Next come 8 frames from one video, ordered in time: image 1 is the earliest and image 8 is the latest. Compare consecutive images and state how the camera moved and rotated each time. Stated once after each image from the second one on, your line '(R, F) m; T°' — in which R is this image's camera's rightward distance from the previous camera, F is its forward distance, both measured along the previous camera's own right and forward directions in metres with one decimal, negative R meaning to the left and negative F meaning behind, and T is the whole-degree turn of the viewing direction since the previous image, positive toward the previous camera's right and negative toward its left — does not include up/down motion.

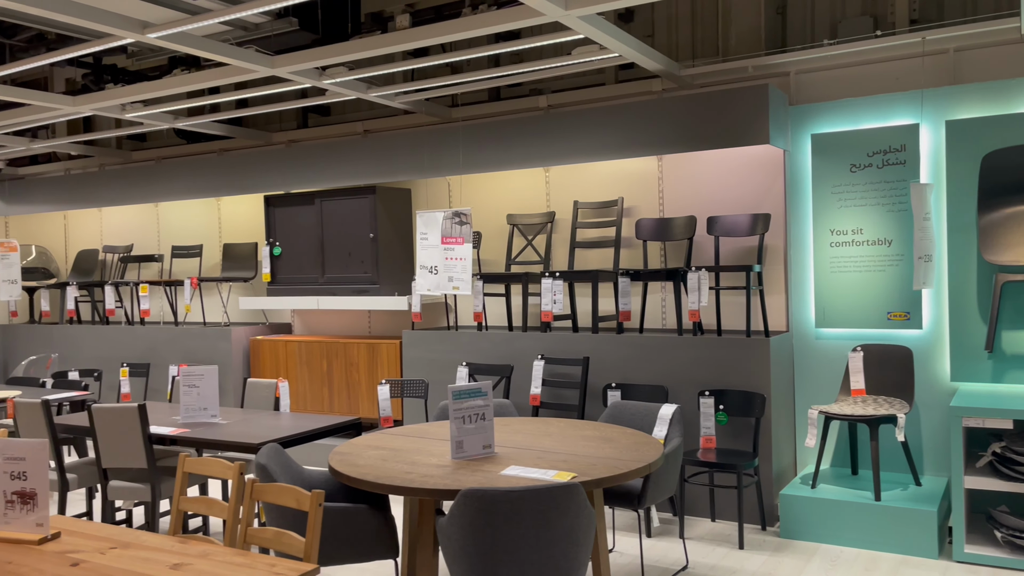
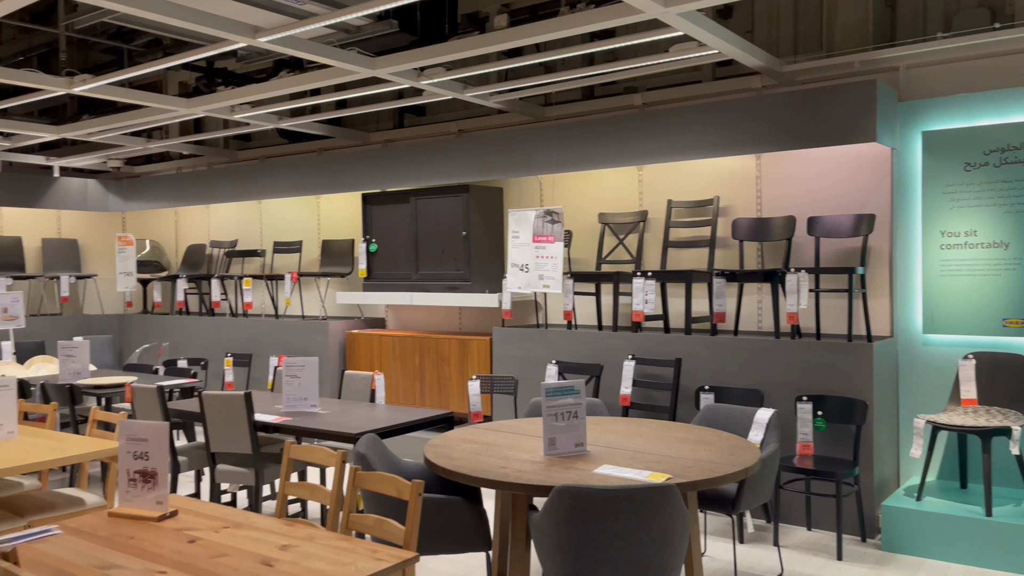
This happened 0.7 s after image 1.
(0.0, 0.0) m; -6°
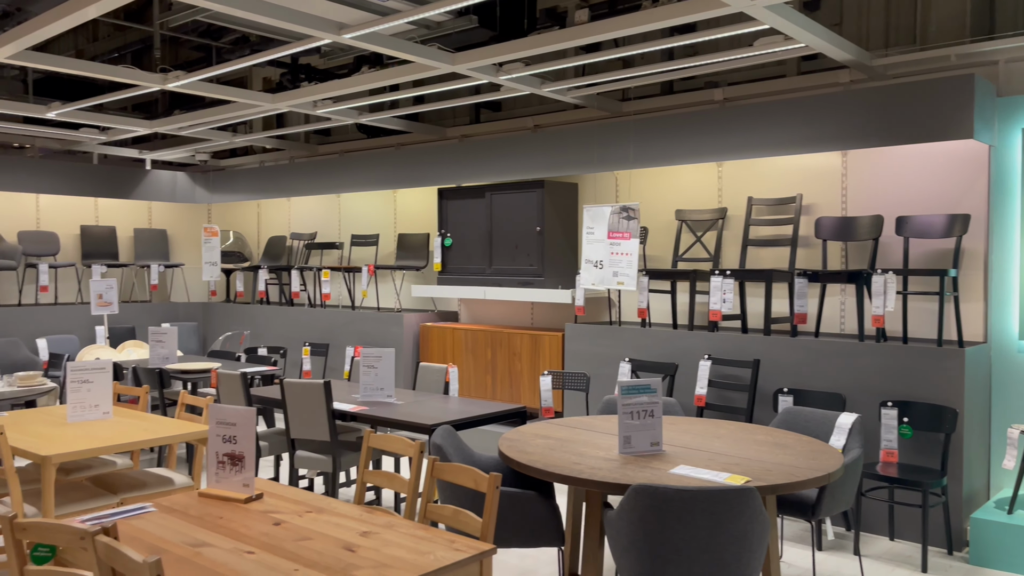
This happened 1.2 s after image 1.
(0.0, 0.0) m; -5°
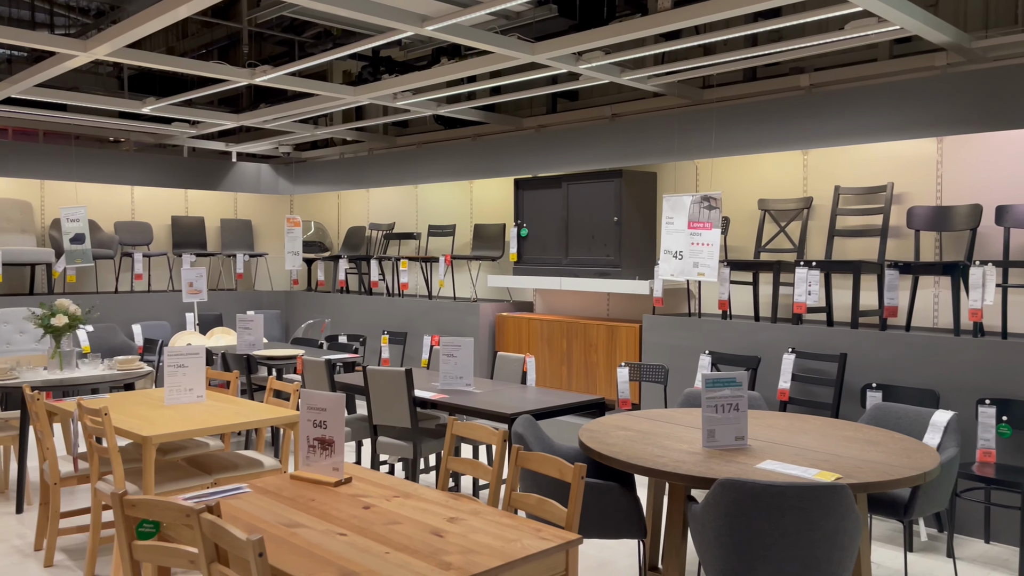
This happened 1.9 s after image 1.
(-0.1, 0.0) m; -5°
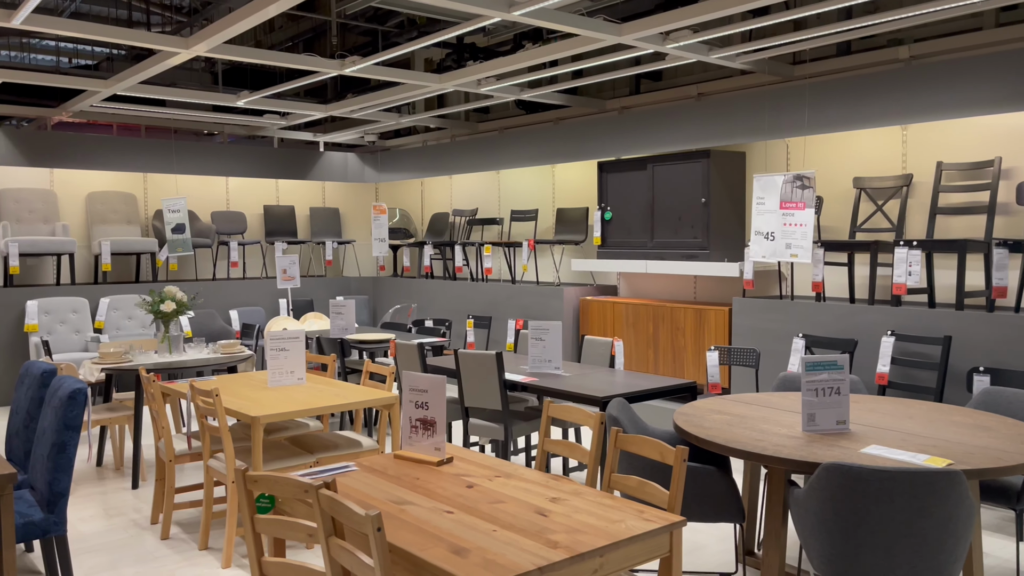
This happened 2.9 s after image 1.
(-0.1, 0.0) m; -6°
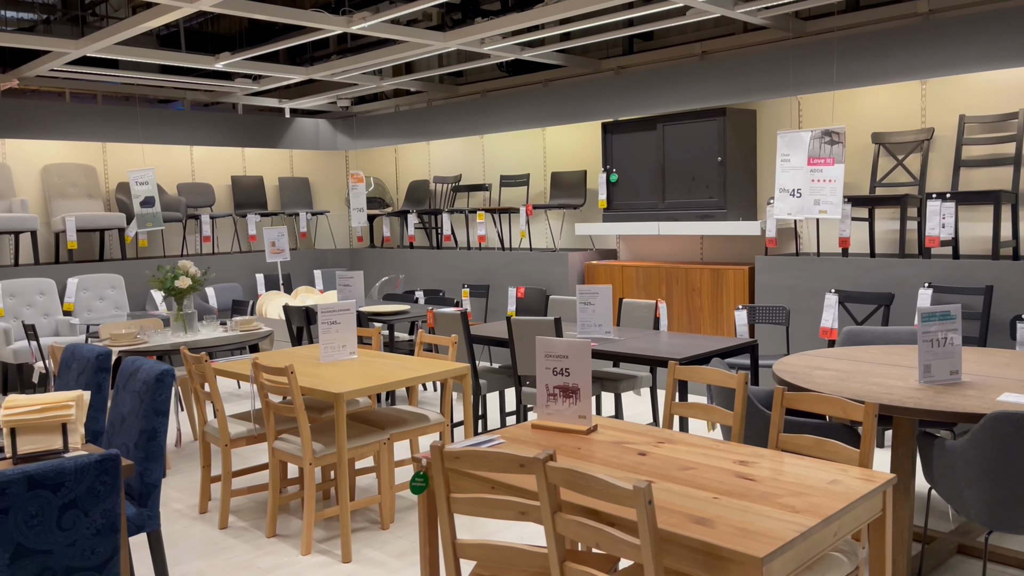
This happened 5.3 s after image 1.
(-0.8, +0.2) m; +6°
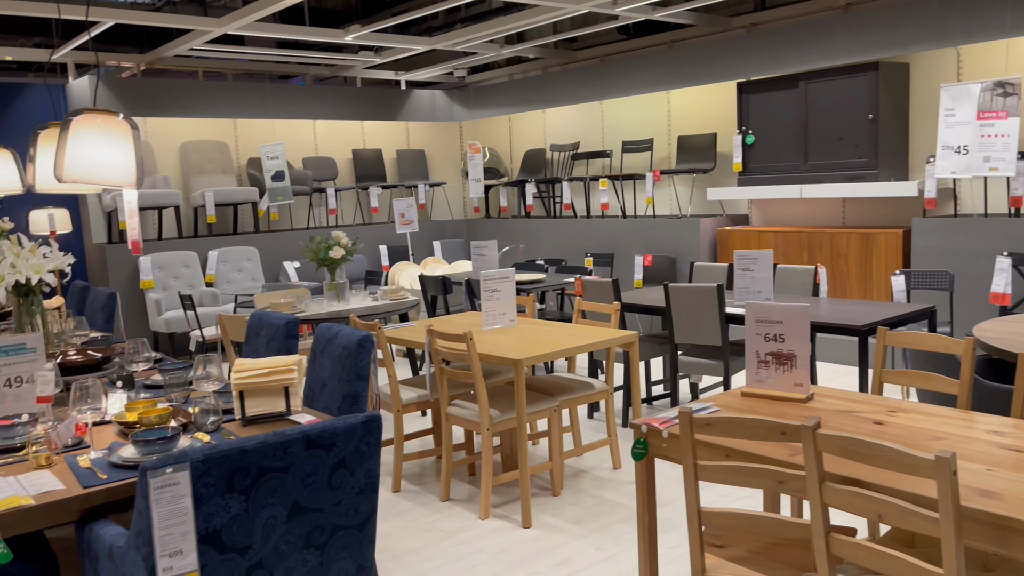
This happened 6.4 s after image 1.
(-1.2, +0.1) m; -14°
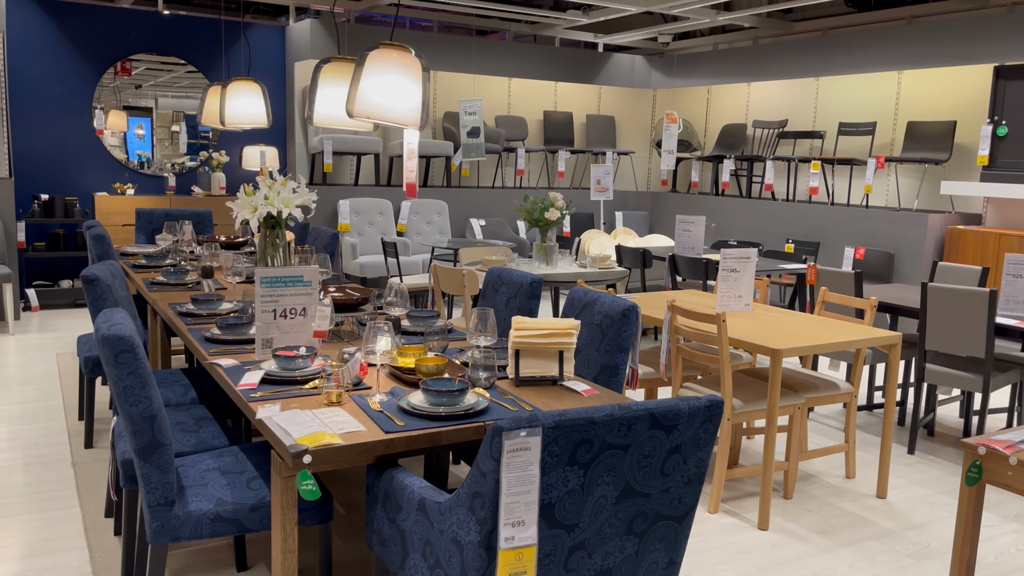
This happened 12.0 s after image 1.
(+0.2, 0.0) m; -2°
